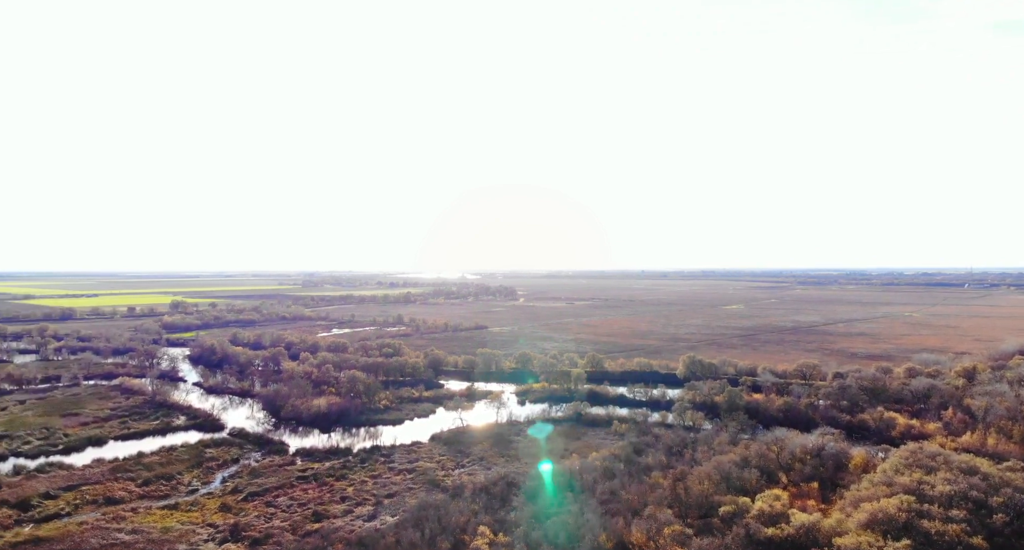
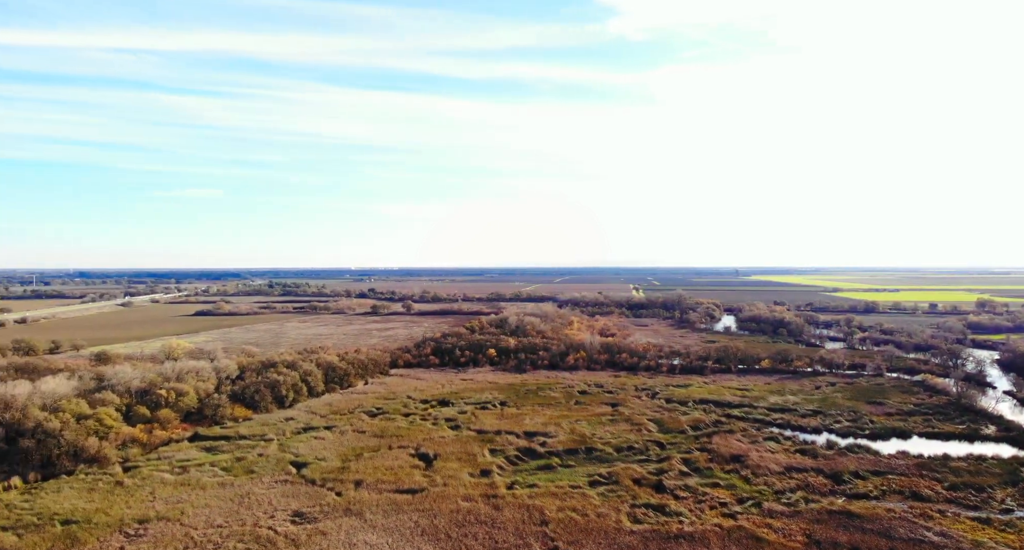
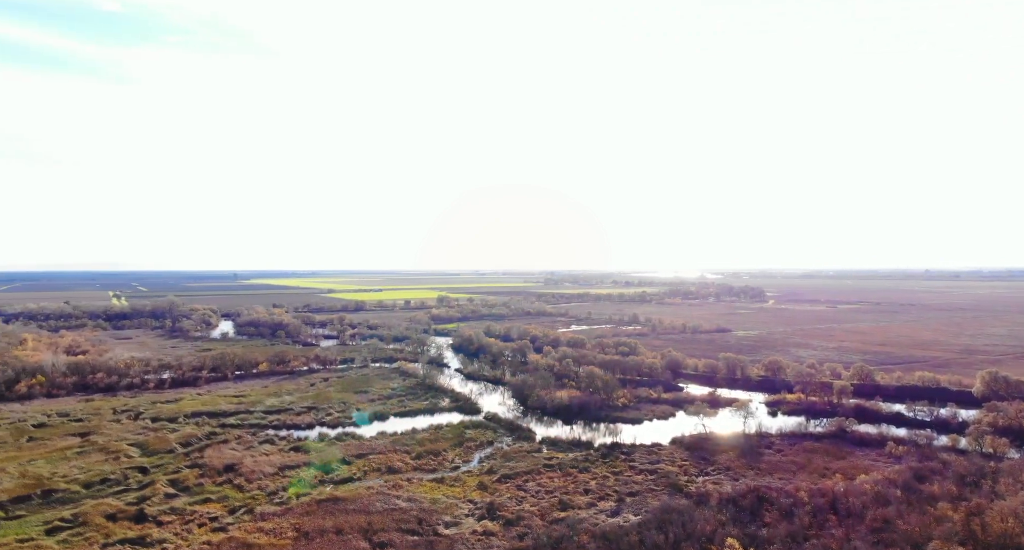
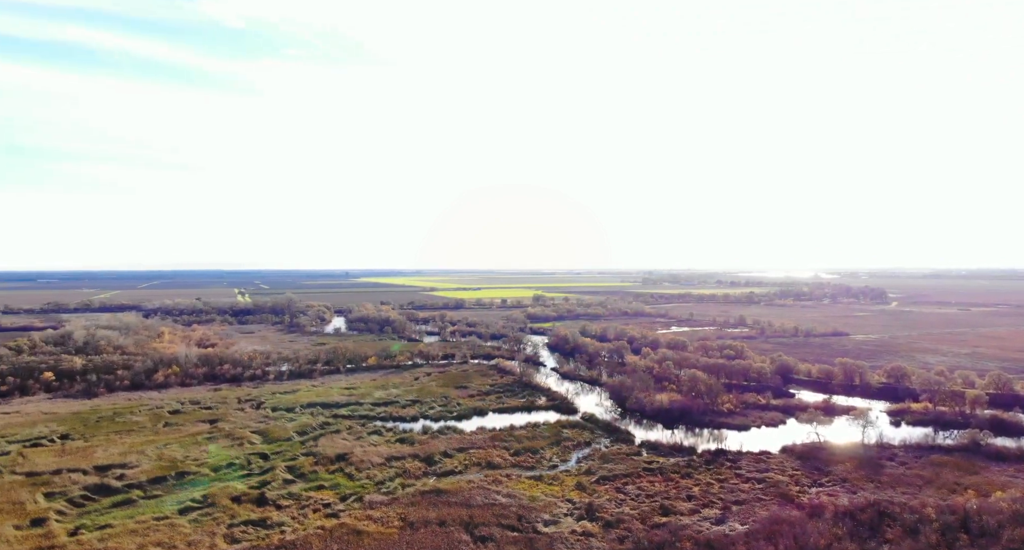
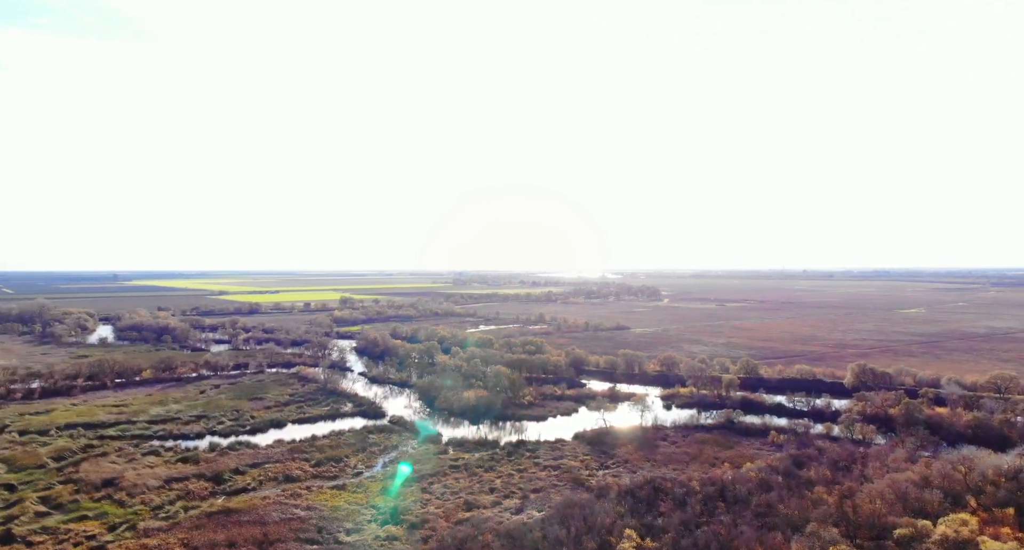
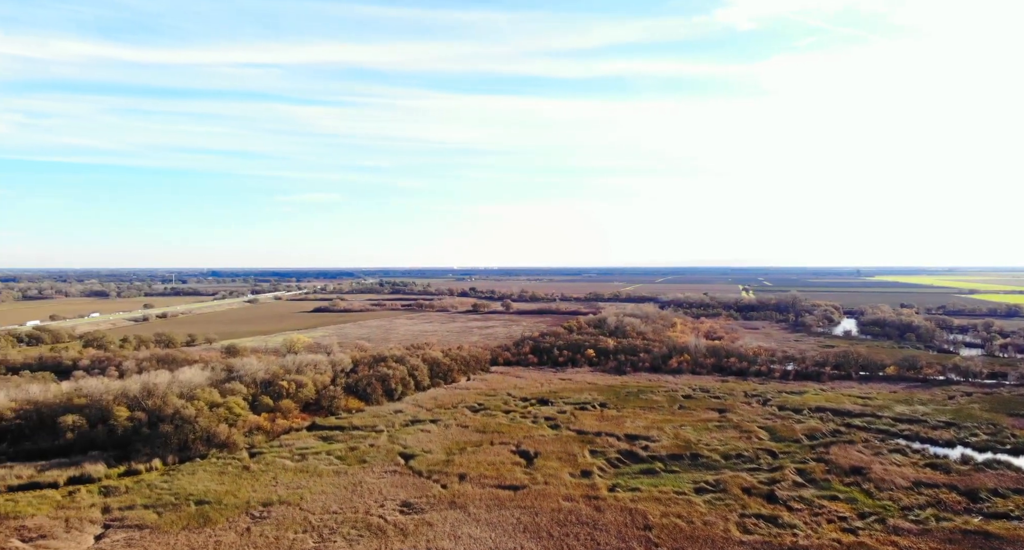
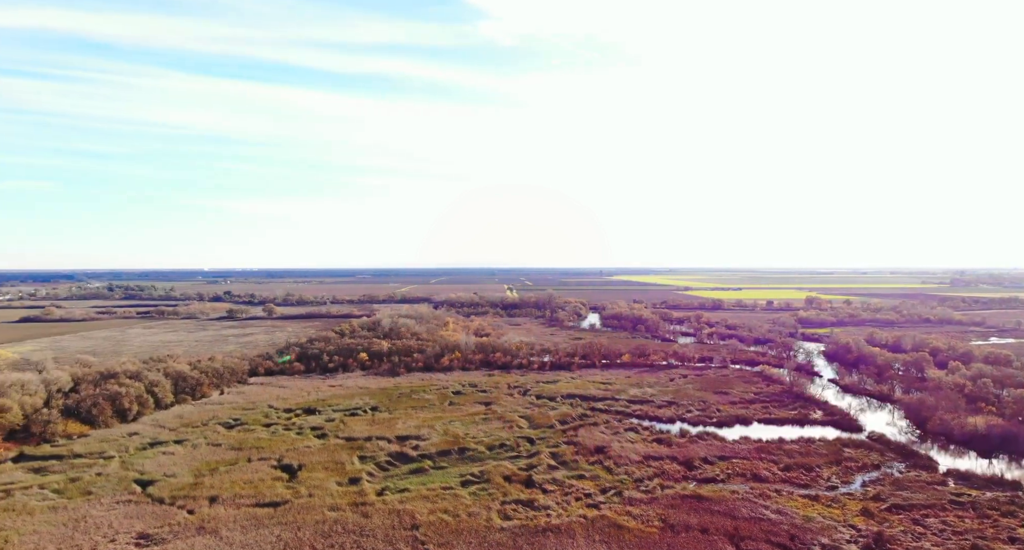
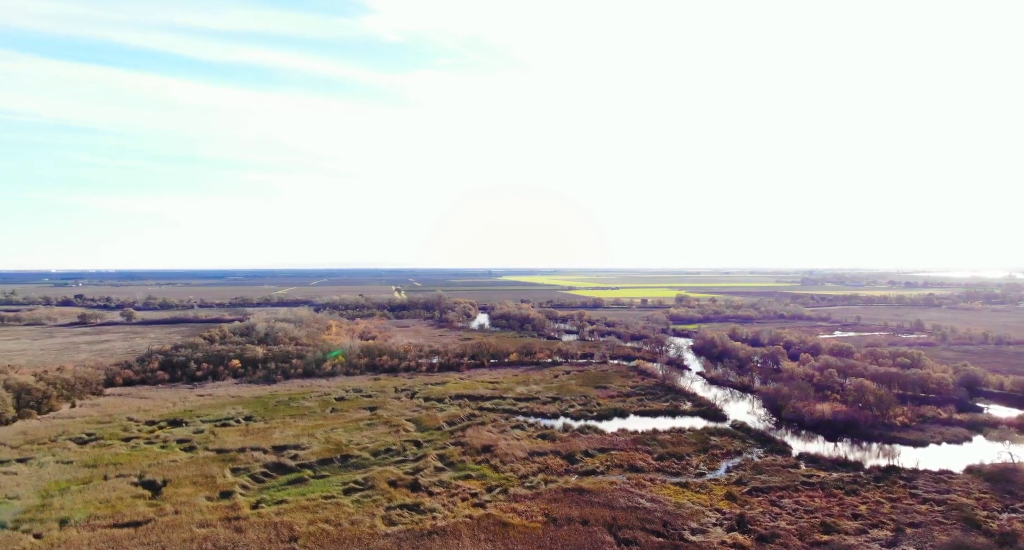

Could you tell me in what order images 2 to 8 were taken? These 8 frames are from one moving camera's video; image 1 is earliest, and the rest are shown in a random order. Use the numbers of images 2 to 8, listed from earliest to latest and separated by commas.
5, 3, 4, 8, 7, 2, 6
